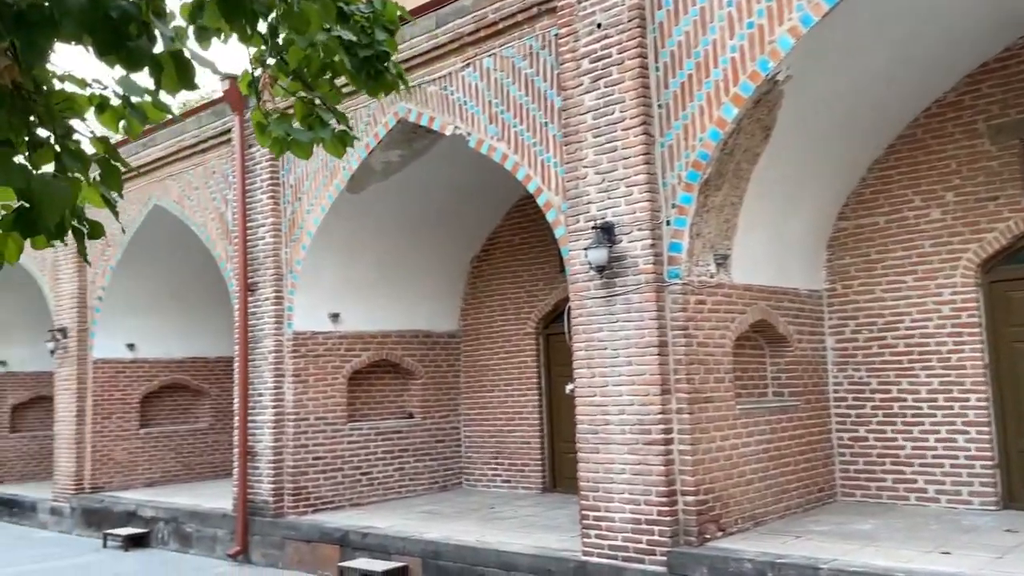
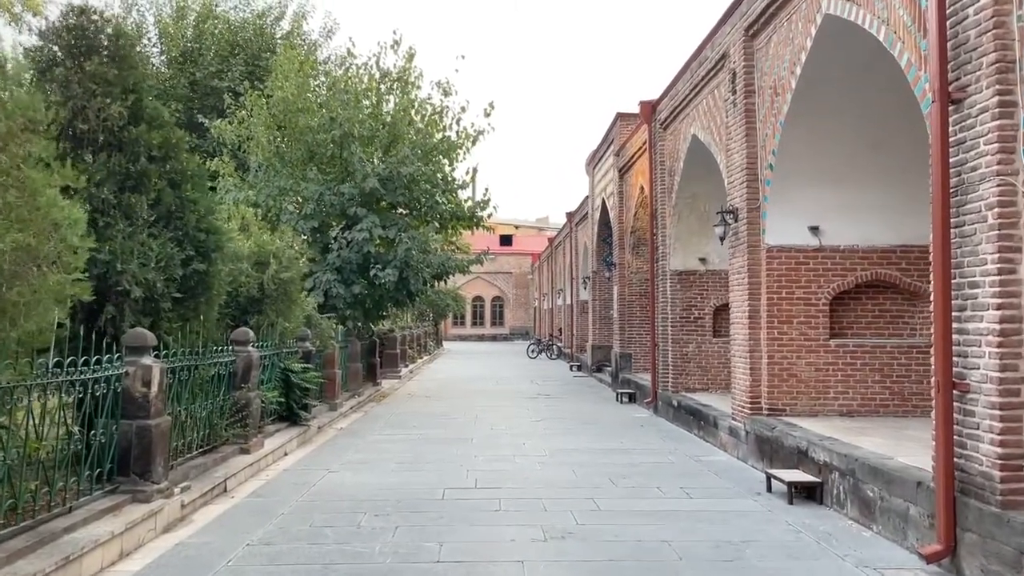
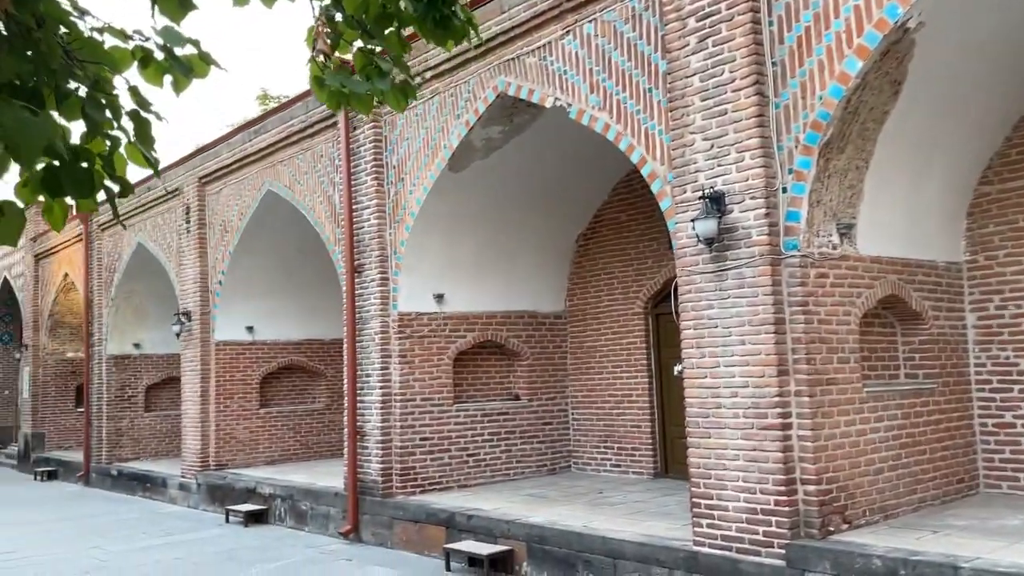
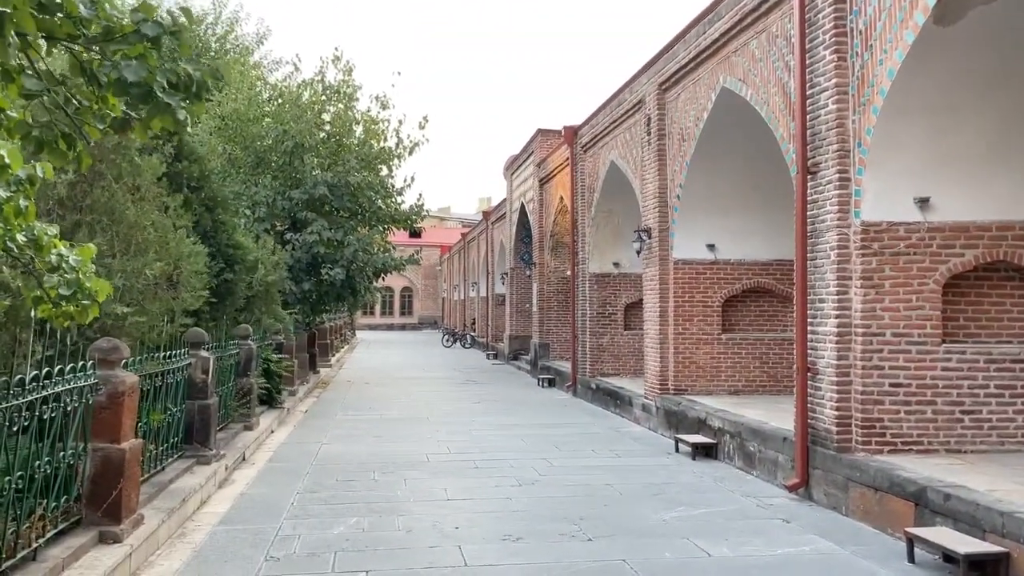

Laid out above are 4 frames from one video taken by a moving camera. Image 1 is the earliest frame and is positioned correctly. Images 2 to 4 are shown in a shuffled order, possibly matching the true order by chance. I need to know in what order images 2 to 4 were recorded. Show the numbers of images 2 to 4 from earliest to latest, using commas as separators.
3, 4, 2
